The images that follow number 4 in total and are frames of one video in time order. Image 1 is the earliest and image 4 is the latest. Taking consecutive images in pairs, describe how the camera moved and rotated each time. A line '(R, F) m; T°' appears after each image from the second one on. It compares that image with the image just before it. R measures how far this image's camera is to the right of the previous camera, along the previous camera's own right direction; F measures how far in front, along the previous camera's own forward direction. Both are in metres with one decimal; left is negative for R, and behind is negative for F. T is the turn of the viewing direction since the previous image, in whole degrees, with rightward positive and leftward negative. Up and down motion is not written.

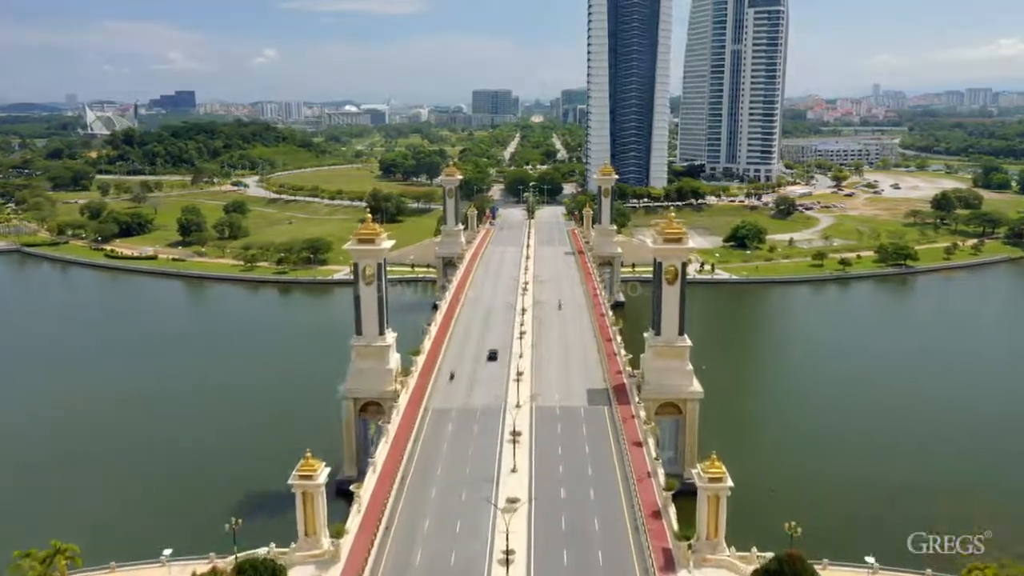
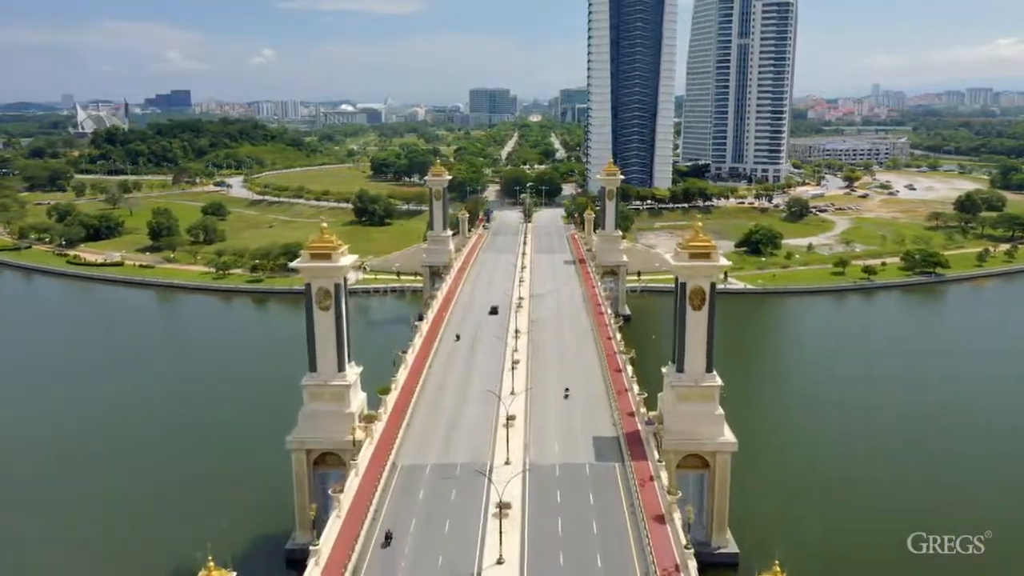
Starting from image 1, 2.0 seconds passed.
(+0.3, +5.9) m; 0°
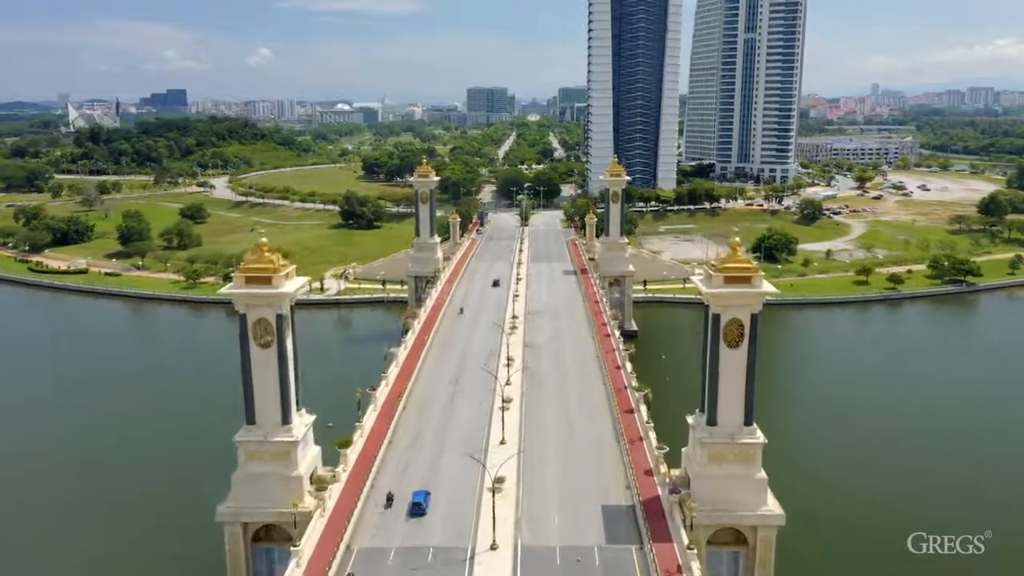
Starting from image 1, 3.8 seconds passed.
(+0.2, +5.2) m; 0°
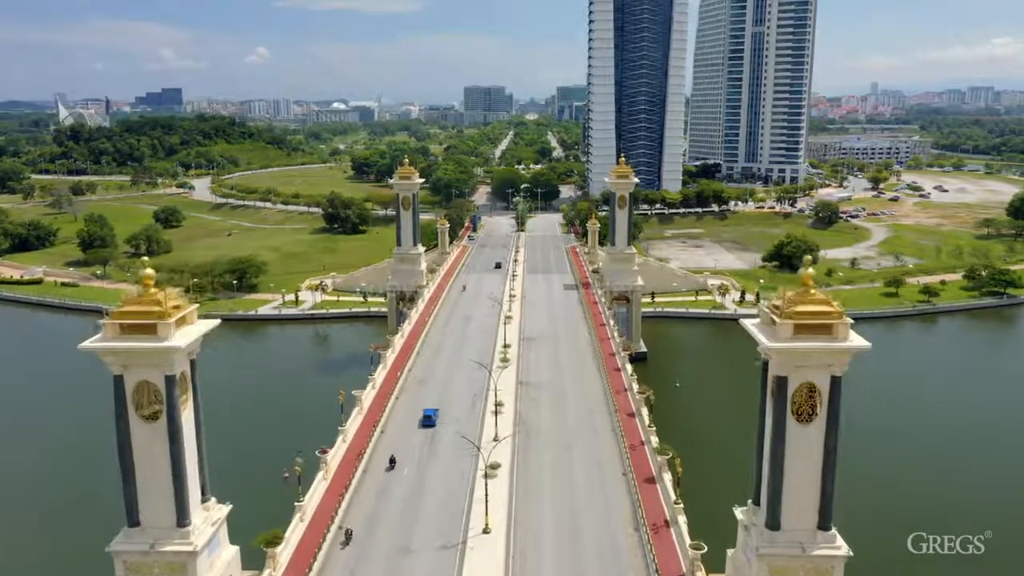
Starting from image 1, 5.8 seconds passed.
(+0.3, +5.7) m; 0°
